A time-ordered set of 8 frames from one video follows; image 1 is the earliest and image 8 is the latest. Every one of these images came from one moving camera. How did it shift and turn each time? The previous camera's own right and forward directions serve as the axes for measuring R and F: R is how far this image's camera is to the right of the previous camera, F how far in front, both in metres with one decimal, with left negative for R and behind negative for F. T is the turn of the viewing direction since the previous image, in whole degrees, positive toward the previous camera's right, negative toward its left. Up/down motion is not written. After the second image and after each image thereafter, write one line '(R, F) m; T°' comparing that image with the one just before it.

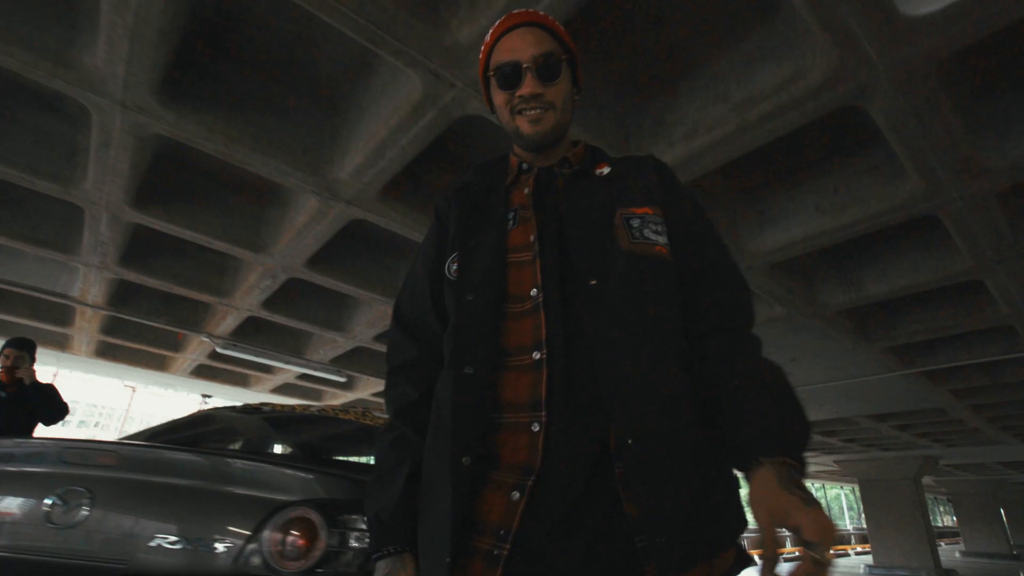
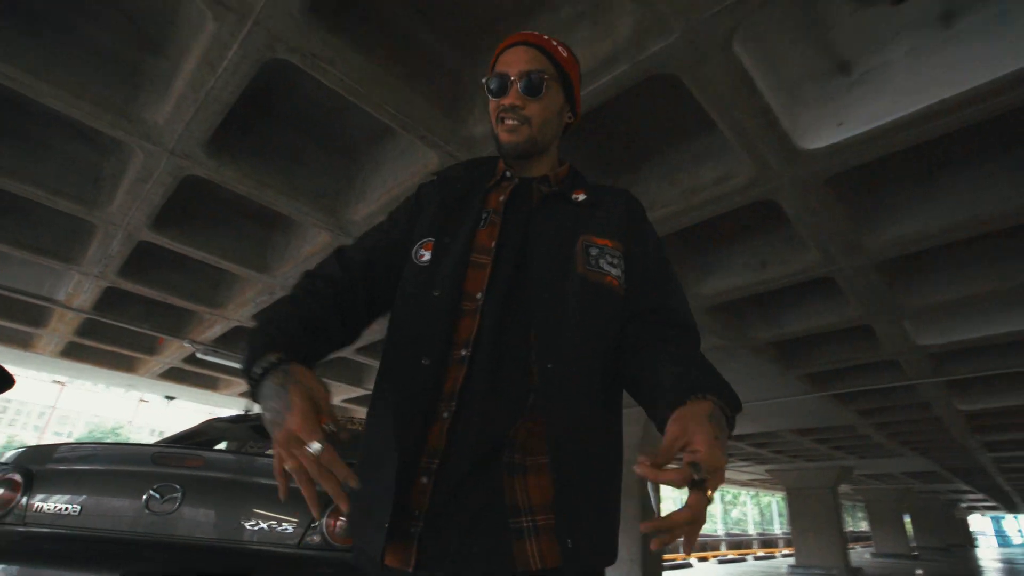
(-0.2, -0.6) m; +5°
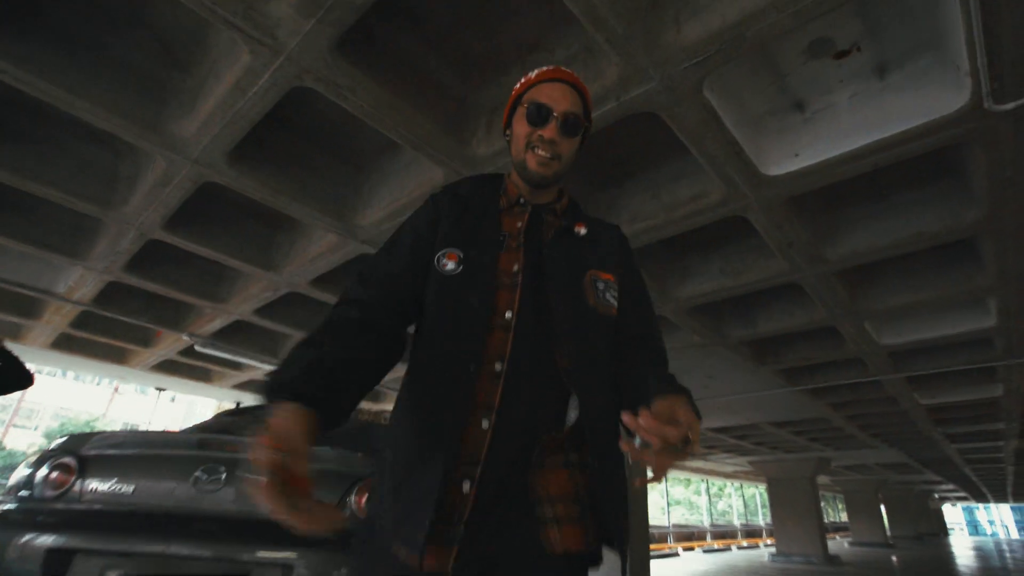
(0.0, -0.3) m; +1°
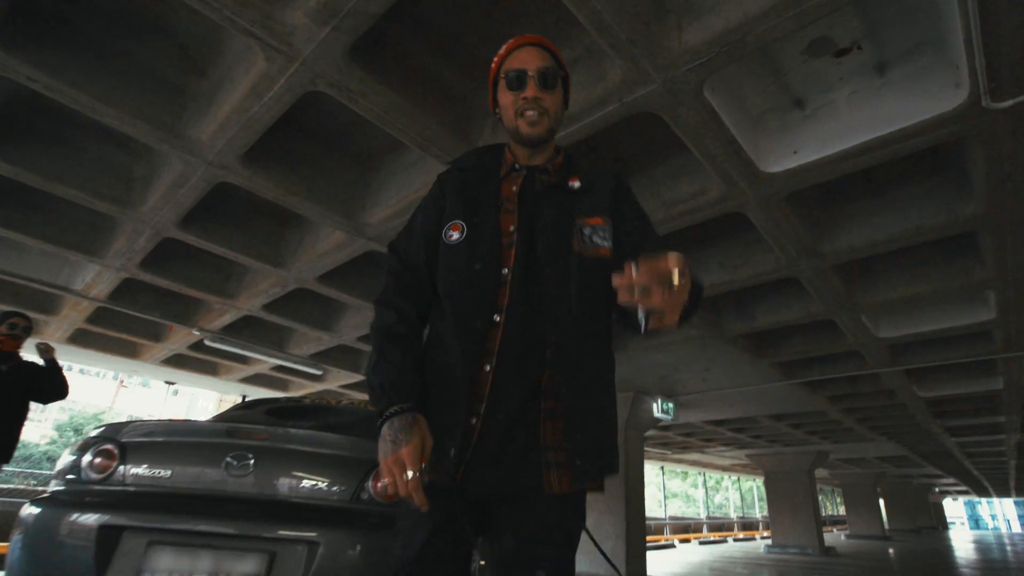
(0.0, -0.1) m; 0°
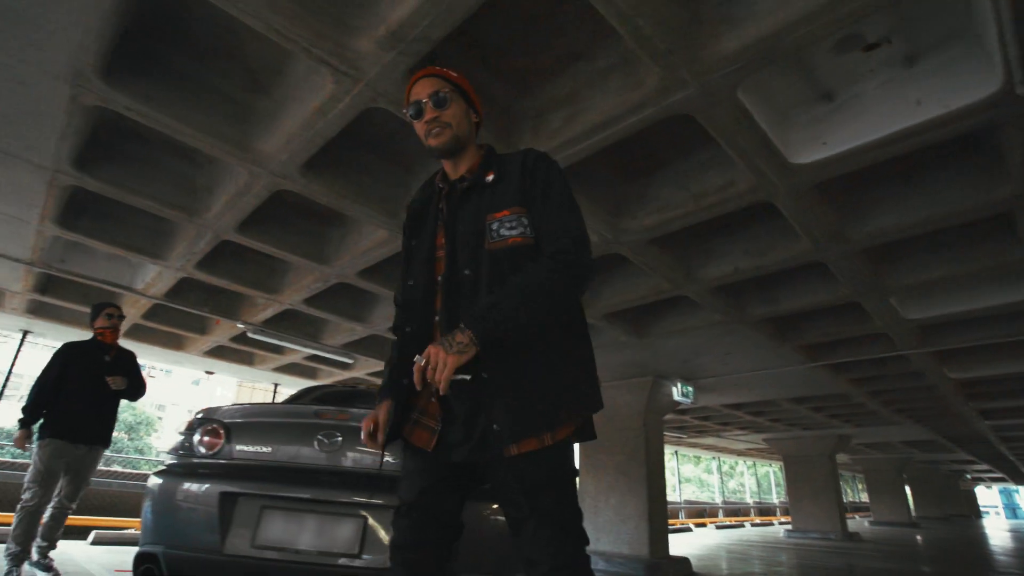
(-0.2, -0.3) m; -2°
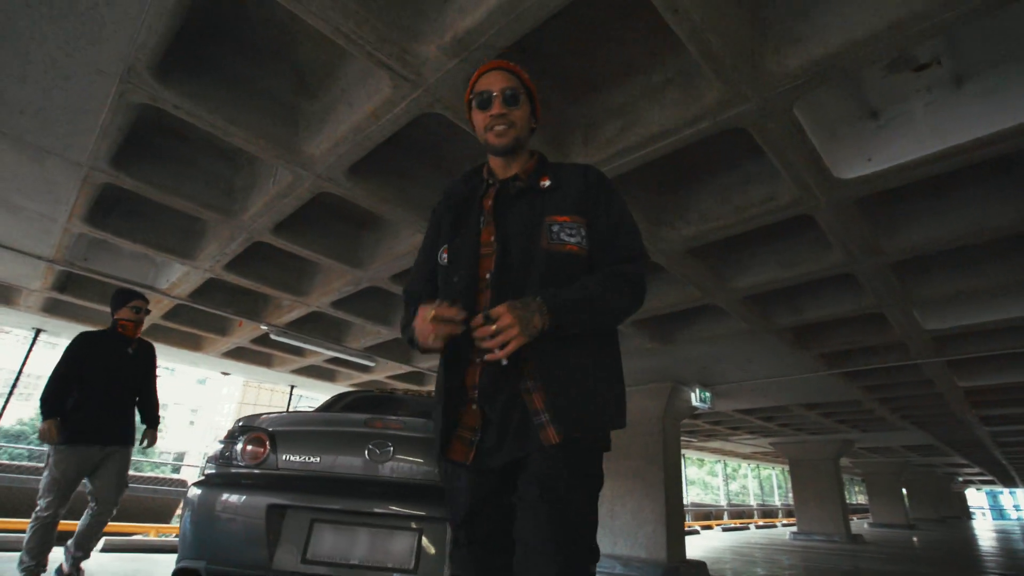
(-0.3, 0.0) m; +1°
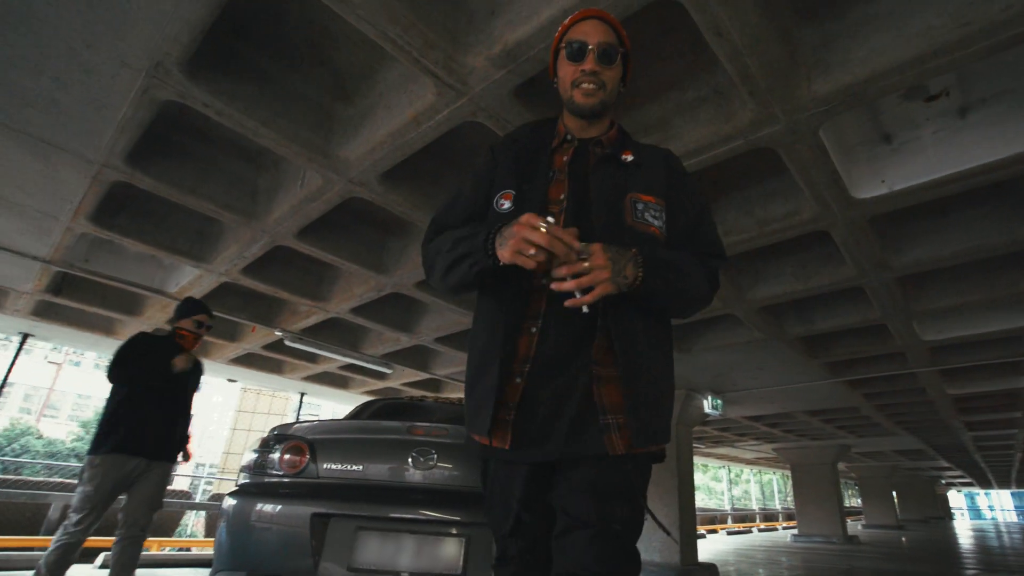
(-0.2, -0.1) m; 0°
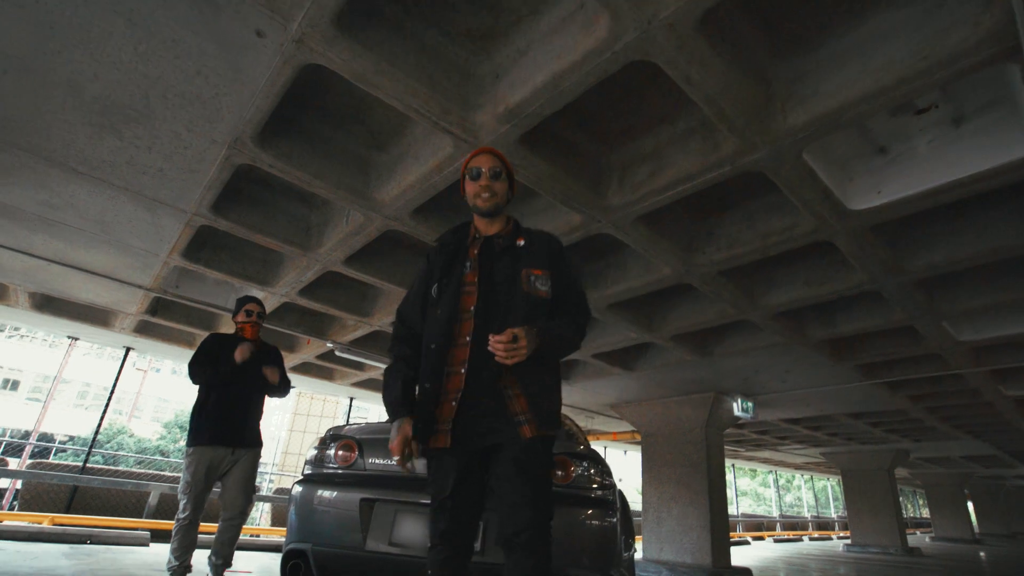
(+0.2, -0.4) m; -4°
